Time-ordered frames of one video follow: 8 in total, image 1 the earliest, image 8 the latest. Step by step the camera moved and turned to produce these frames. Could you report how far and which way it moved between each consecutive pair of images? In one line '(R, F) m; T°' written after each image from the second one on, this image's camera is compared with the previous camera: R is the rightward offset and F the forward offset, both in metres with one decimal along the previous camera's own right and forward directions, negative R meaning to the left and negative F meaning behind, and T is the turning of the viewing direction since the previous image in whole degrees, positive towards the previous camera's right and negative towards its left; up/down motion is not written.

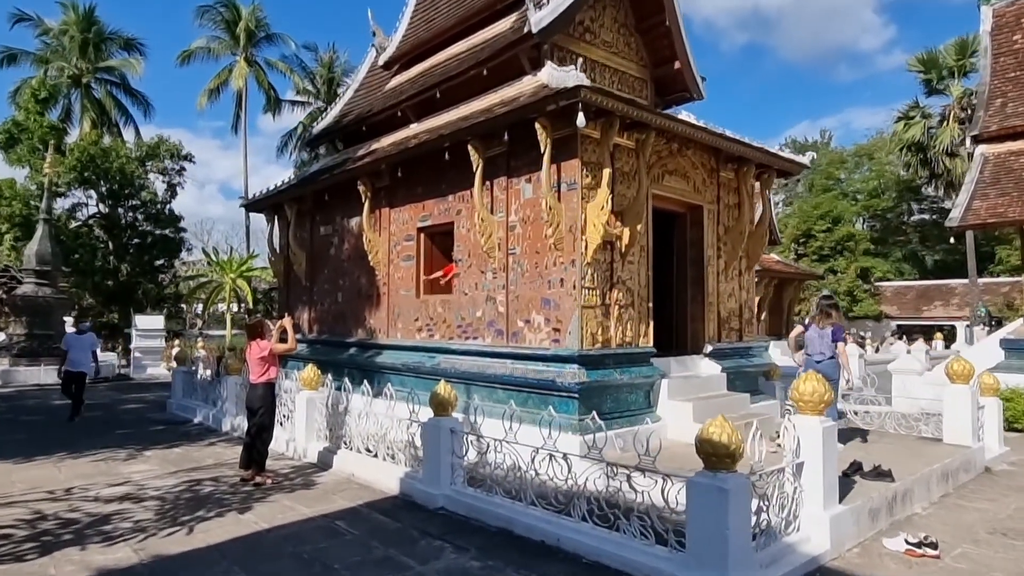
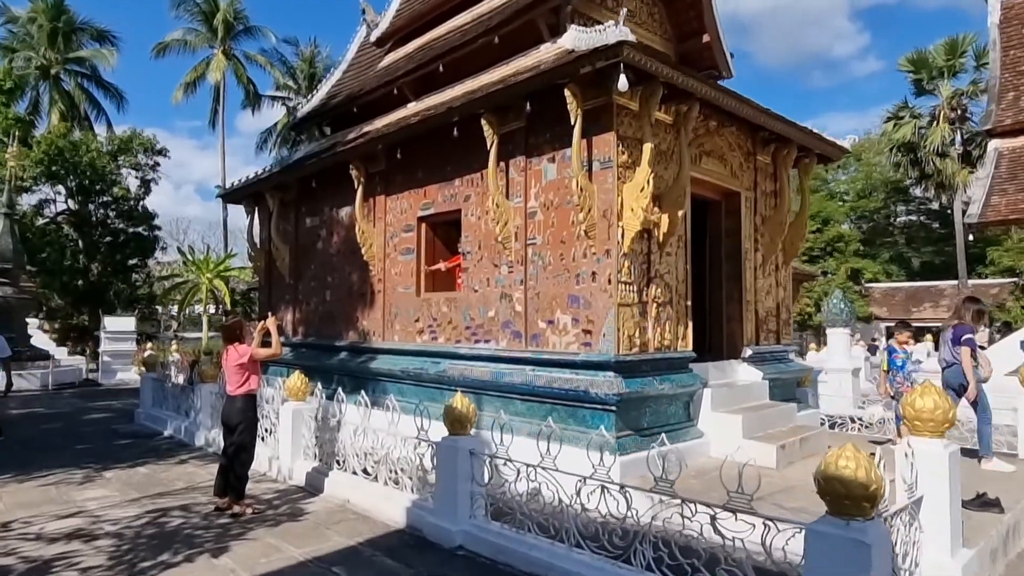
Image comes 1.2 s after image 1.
(-0.4, +1.0) m; +2°
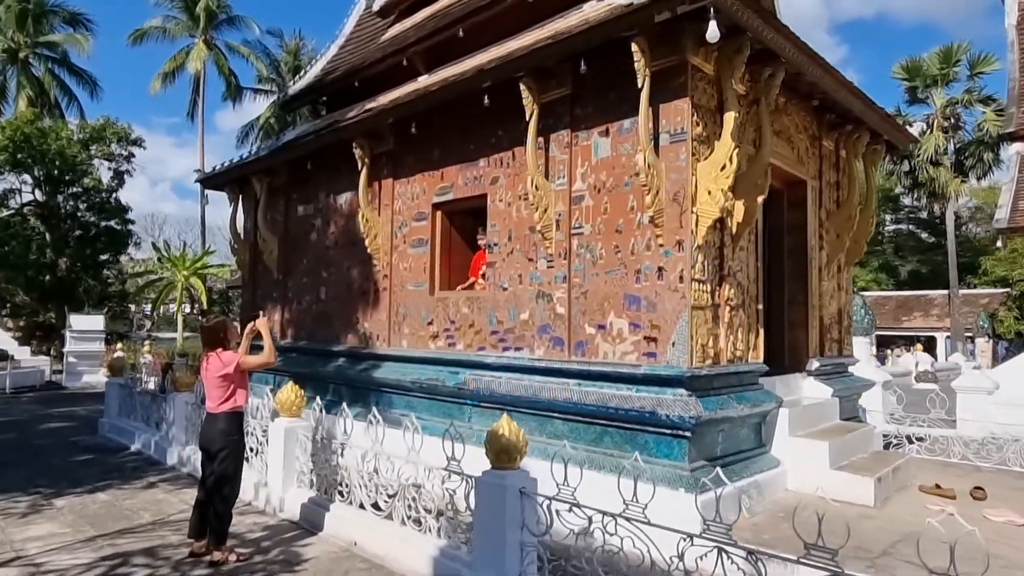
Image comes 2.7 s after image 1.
(-0.5, +1.1) m; +2°
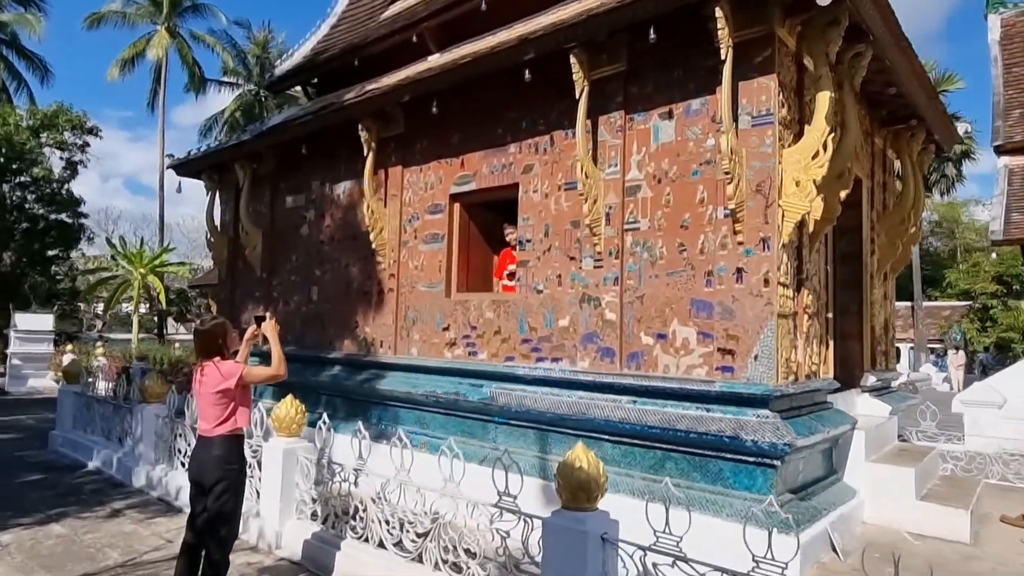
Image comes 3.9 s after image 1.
(-0.6, +0.8) m; +3°
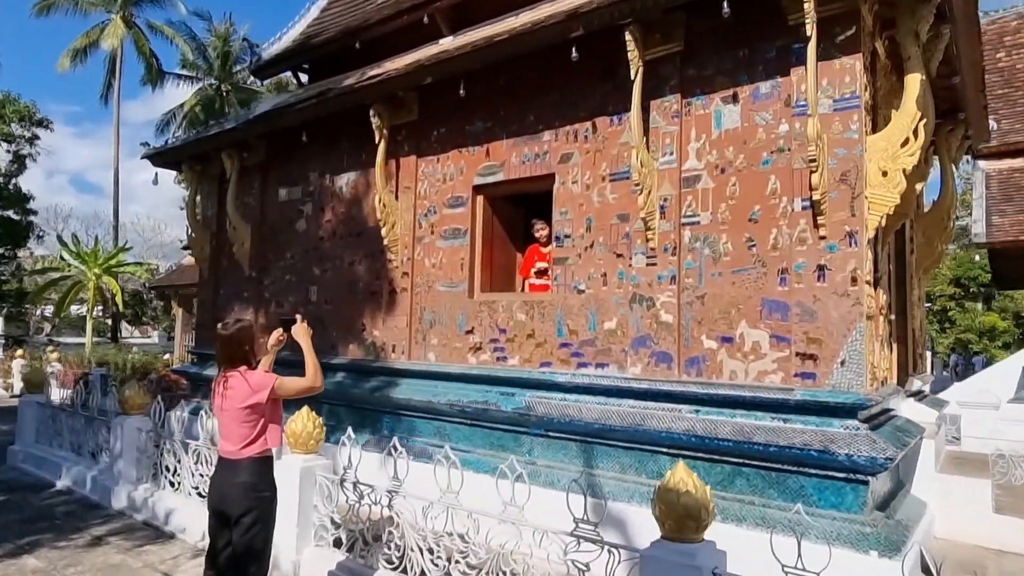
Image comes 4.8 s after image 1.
(-0.6, +0.5) m; +3°
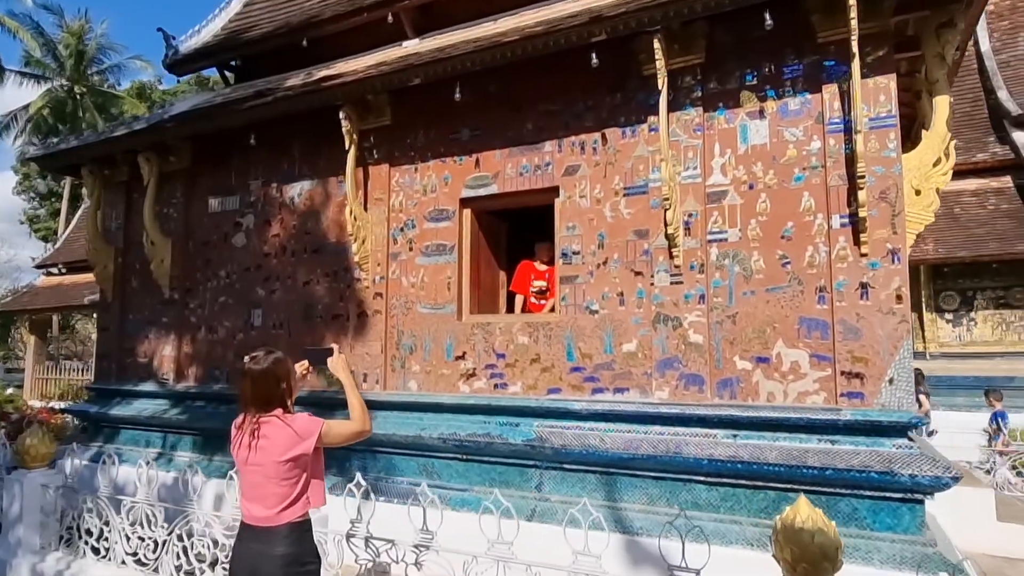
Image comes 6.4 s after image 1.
(-0.9, +0.5) m; +11°
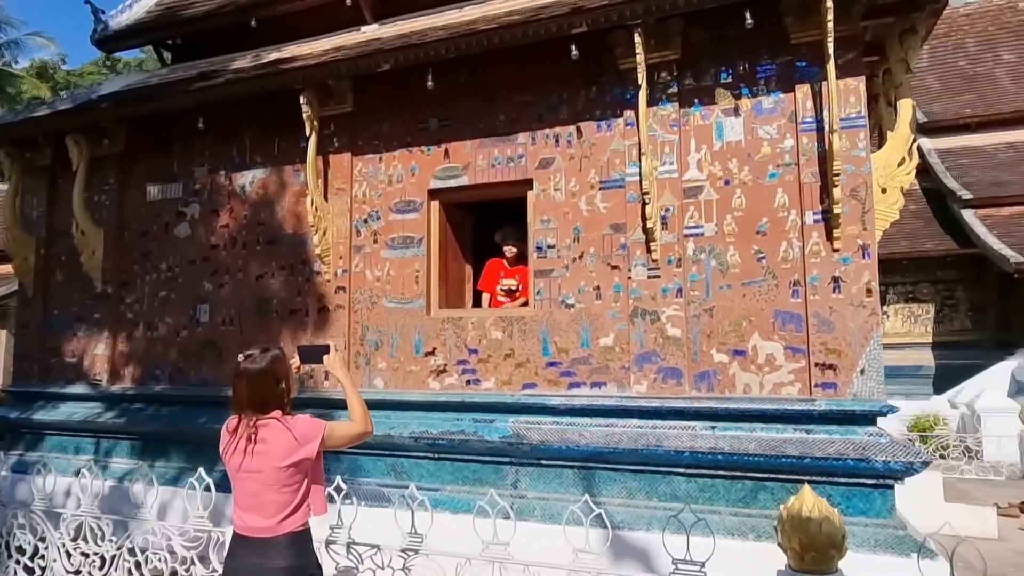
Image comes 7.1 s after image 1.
(-0.4, +0.1) m; +6°
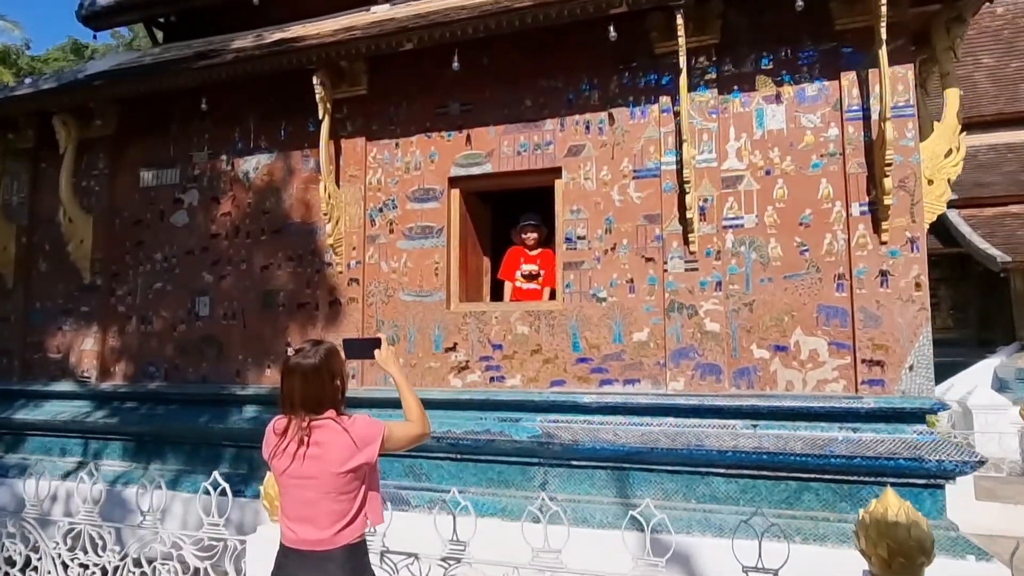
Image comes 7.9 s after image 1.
(-0.4, +0.2) m; +2°
